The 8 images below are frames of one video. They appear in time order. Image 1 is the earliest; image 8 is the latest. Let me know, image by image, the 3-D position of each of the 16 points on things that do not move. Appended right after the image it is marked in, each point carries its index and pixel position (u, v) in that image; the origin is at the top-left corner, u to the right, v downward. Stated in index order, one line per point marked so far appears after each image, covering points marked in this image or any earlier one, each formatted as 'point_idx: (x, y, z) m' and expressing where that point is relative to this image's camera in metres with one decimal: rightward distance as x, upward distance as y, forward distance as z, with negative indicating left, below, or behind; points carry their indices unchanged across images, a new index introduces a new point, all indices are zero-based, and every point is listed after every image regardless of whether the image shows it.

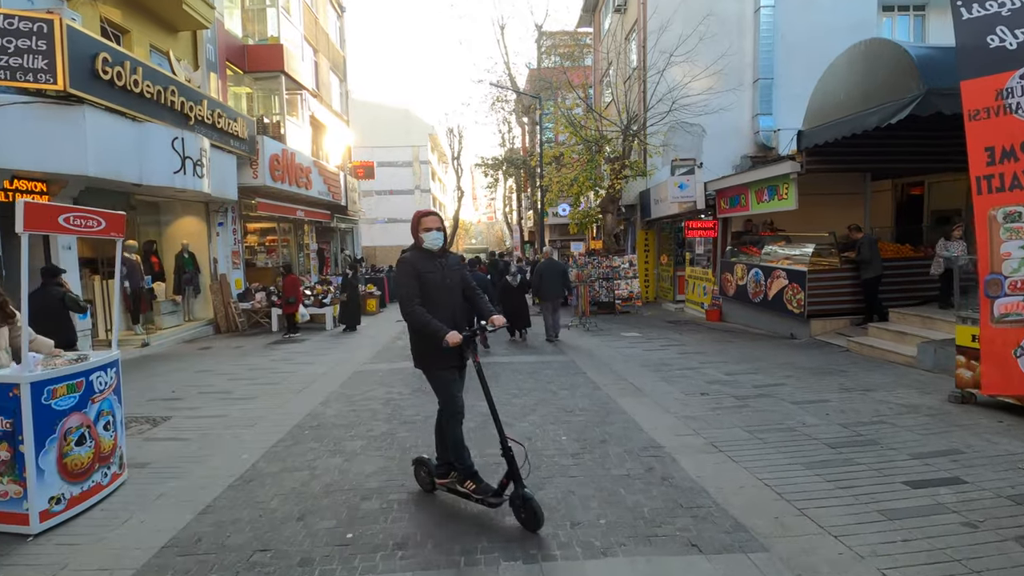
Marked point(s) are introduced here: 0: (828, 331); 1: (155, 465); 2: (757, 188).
0: (+5.9, -0.8, +10.7) m
1: (-3.3, -1.6, +5.3) m
2: (+5.2, +2.1, +12.1) m
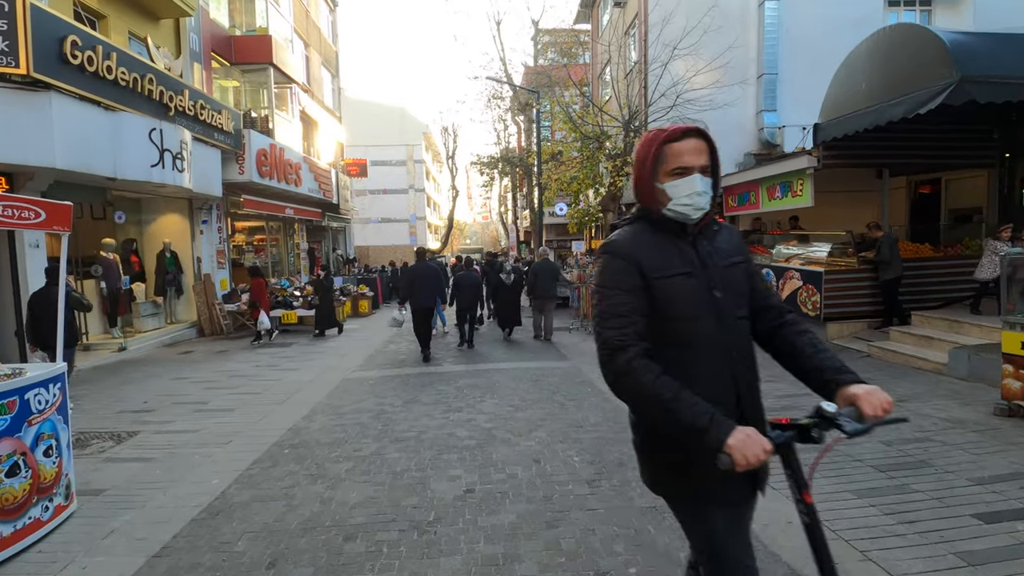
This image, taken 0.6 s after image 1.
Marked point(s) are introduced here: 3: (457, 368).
0: (+5.9, -0.8, +10.1) m
1: (-3.3, -1.7, +4.7) m
2: (+5.2, +2.1, +11.5) m
3: (-0.9, -1.2, +8.6) m
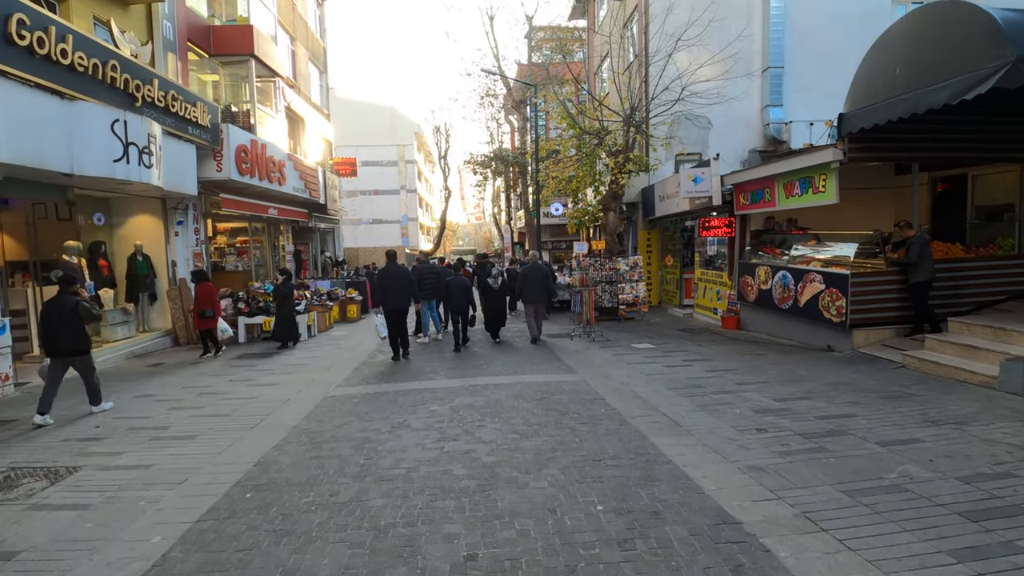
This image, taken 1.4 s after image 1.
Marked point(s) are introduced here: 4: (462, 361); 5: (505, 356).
0: (+5.9, -0.9, +9.3) m
1: (-3.2, -1.8, +3.8) m
2: (+5.1, +2.0, +10.7) m
3: (-0.8, -1.3, +7.7) m
4: (-0.9, -1.2, +9.8) m
5: (-0.1, -1.2, +10.1) m
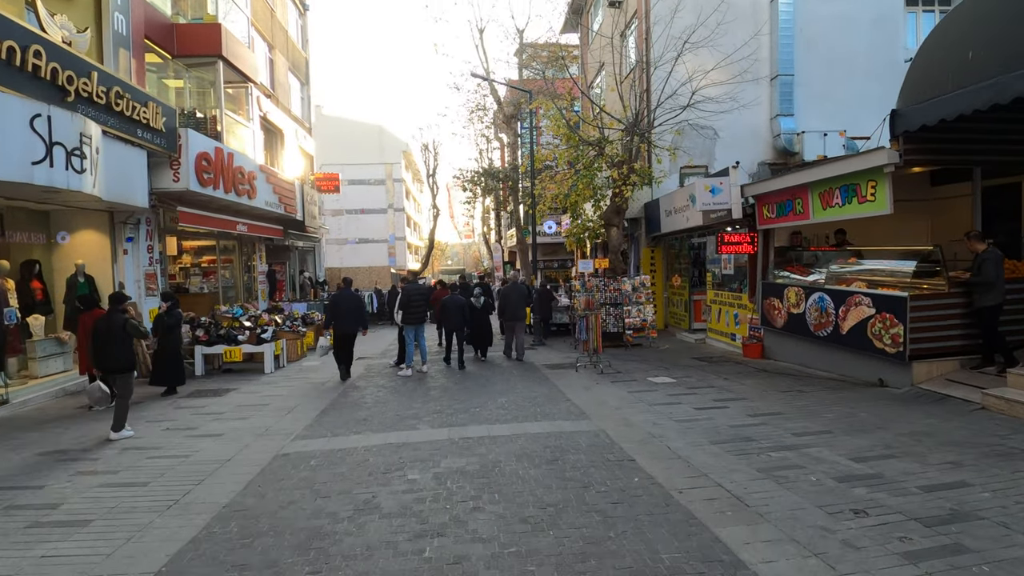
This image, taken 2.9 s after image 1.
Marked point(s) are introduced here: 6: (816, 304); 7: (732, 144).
0: (+5.9, -1.2, +7.9) m
1: (-3.1, -1.9, +2.1) m
2: (+5.1, +1.6, +9.4) m
3: (-0.8, -1.6, +6.2) m
4: (-0.9, -1.6, +8.3) m
5: (-0.1, -1.5, +8.5) m
6: (+5.1, -0.3, +9.6) m
7: (+6.3, +4.1, +16.3) m
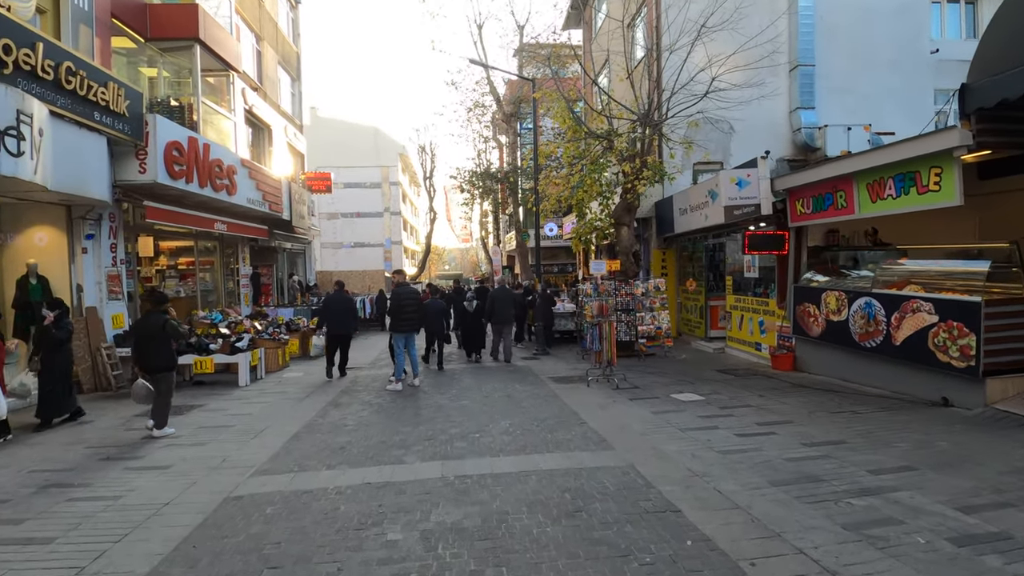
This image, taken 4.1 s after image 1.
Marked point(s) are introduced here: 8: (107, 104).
0: (+5.9, -1.3, +6.7) m
1: (-3.0, -1.9, +0.9) m
2: (+5.1, +1.5, +8.3) m
3: (-0.8, -1.6, +5.0) m
4: (-0.9, -1.6, +7.1) m
5: (-0.1, -1.6, +7.3) m
6: (+5.2, -0.3, +8.5) m
7: (+6.4, +4.0, +15.2) m
8: (-6.9, +3.1, +9.7) m
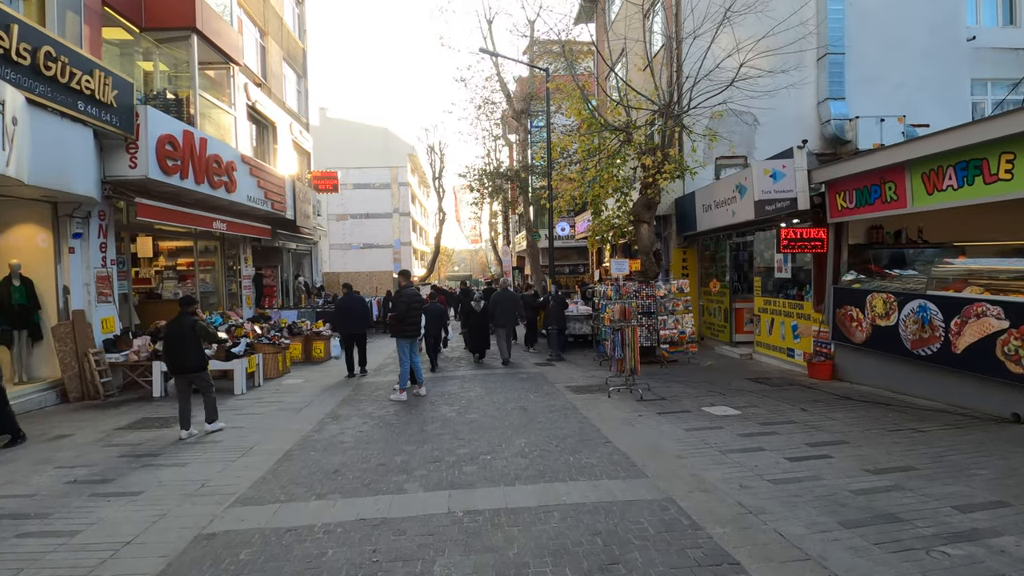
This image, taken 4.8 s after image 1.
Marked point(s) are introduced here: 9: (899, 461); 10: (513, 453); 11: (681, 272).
0: (+6.1, -1.3, +5.9) m
1: (-2.9, -1.9, +0.2) m
2: (+5.3, +1.5, +7.4) m
3: (-0.6, -1.7, +4.2) m
4: (-0.7, -1.6, +6.3) m
5: (+0.1, -1.6, +6.6) m
6: (+5.4, -0.4, +7.7) m
7: (+6.7, +4.0, +14.4) m
8: (-6.7, +3.1, +9.1) m
9: (+3.6, -1.6, +5.3) m
10: (0.0, -1.6, +5.6) m
11: (+4.3, +0.4, +14.4) m
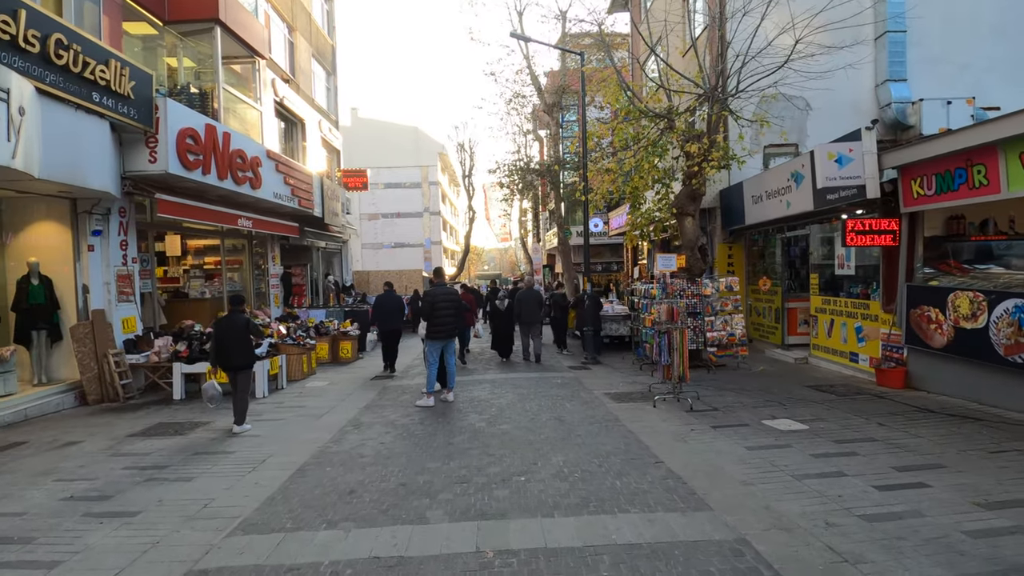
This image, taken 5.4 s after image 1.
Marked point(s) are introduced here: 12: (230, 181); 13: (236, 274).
0: (+6.4, -1.3, +4.9) m
1: (-2.9, -1.9, -0.3) m
2: (+5.7, +1.6, +6.4) m
3: (-0.4, -1.7, +3.6) m
4: (-0.3, -1.6, +5.7) m
5: (+0.5, -1.6, +5.9) m
6: (+5.8, -0.3, +6.7) m
7: (+7.4, +4.0, +13.3) m
8: (-6.2, +3.1, +8.7) m
9: (+3.9, -1.5, +4.4) m
10: (+0.3, -1.6, +4.9) m
11: (+5.0, +0.4, +13.4) m
12: (-5.9, +2.3, +12.1) m
13: (-7.6, +0.4, +15.7) m
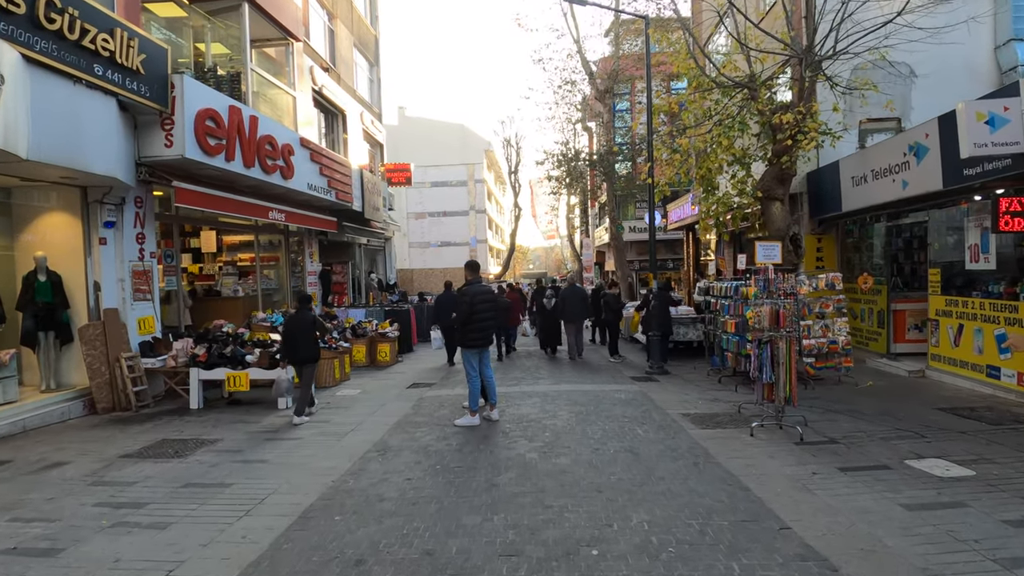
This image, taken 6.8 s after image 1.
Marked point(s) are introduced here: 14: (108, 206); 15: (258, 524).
0: (+6.8, -1.2, +3.0) m
1: (-2.9, -1.9, -1.5) m
2: (+6.2, +1.6, +4.6) m
3: (-0.1, -1.6, +2.2) m
4: (+0.1, -1.6, +4.3) m
5: (+1.0, -1.5, +4.4) m
6: (+6.3, -0.3, +4.8) m
7: (+8.5, +4.0, +11.3) m
8: (-5.4, +3.1, +7.8) m
9: (+4.2, -1.5, +2.7) m
10: (+0.7, -1.6, +3.5) m
11: (+6.1, +0.5, +11.6) m
12: (-4.9, +2.3, +11.1) m
13: (-6.3, +0.5, +14.9) m
14: (-6.3, +1.3, +8.9) m
15: (-1.9, -1.8, +4.3) m
